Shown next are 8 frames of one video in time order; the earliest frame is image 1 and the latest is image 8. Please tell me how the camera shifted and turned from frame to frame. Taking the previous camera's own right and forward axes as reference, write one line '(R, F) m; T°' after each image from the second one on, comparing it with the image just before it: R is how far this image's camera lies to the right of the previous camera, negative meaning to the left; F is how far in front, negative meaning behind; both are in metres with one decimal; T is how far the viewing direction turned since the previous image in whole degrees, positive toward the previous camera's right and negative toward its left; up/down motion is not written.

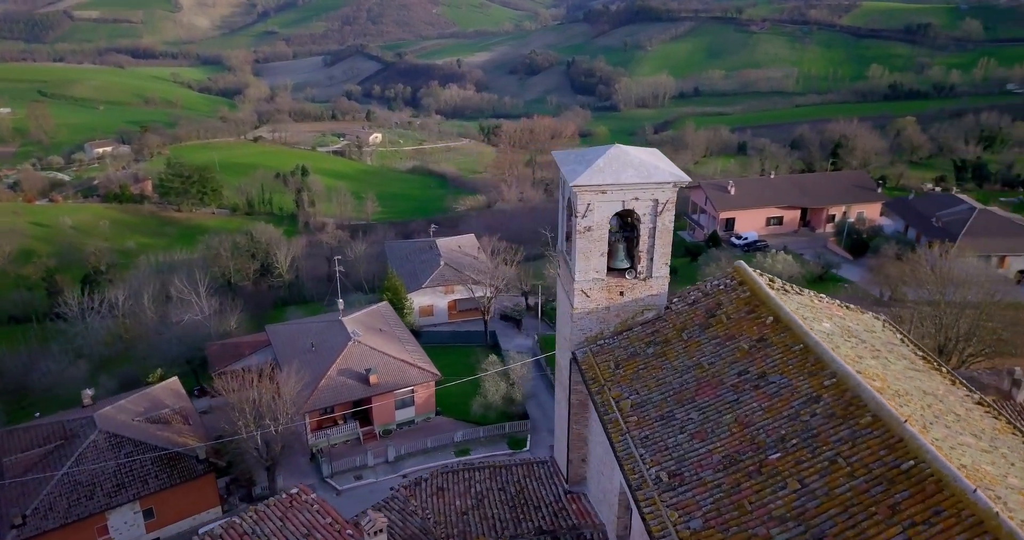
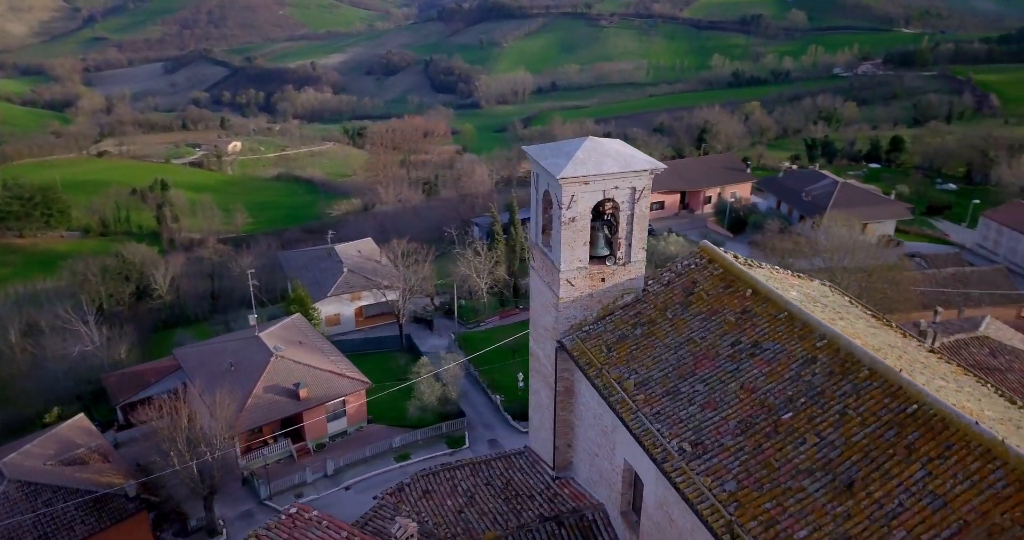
(-2.0, 0.0) m; +10°
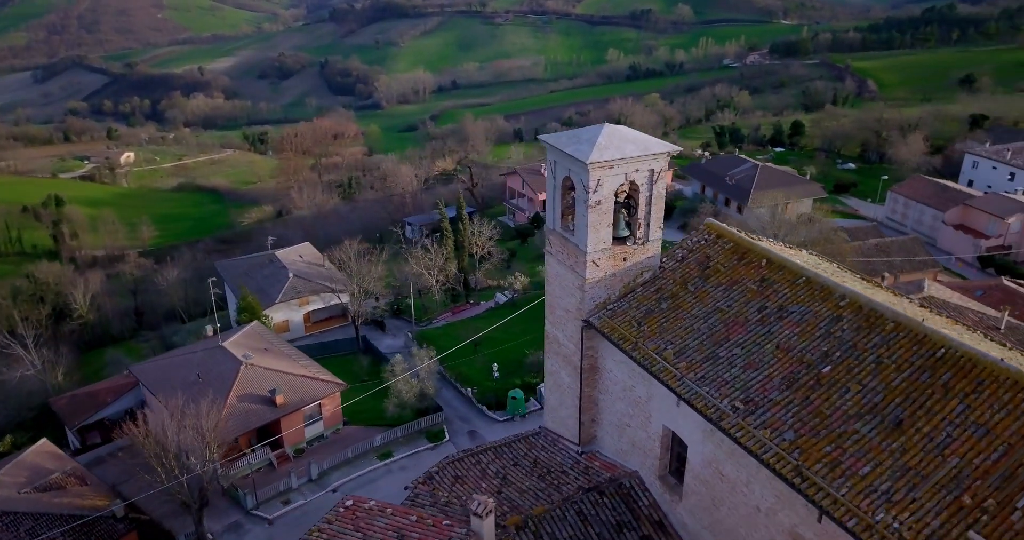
(-2.2, -0.4) m; +7°
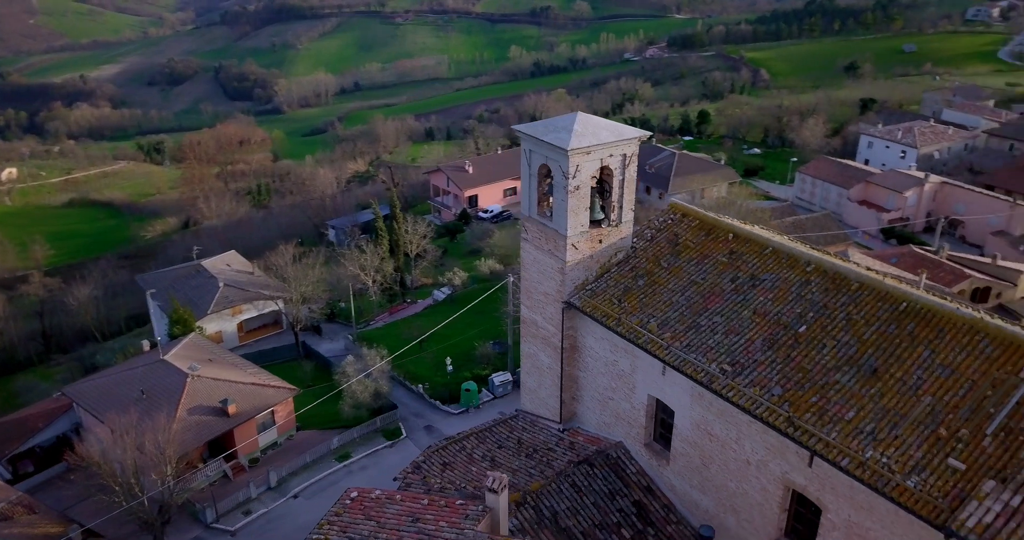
(-1.3, -0.3) m; +7°
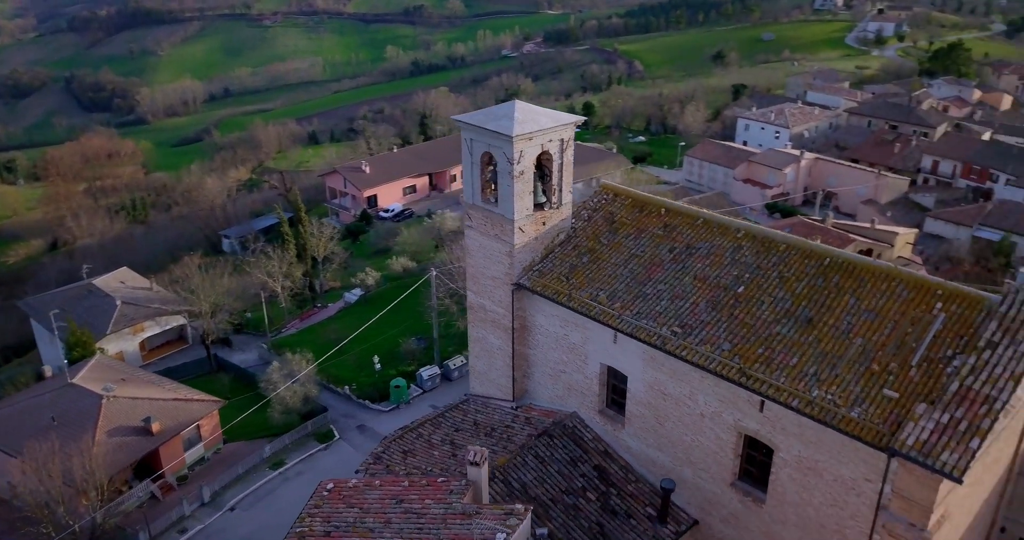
(-1.2, -0.4) m; +8°
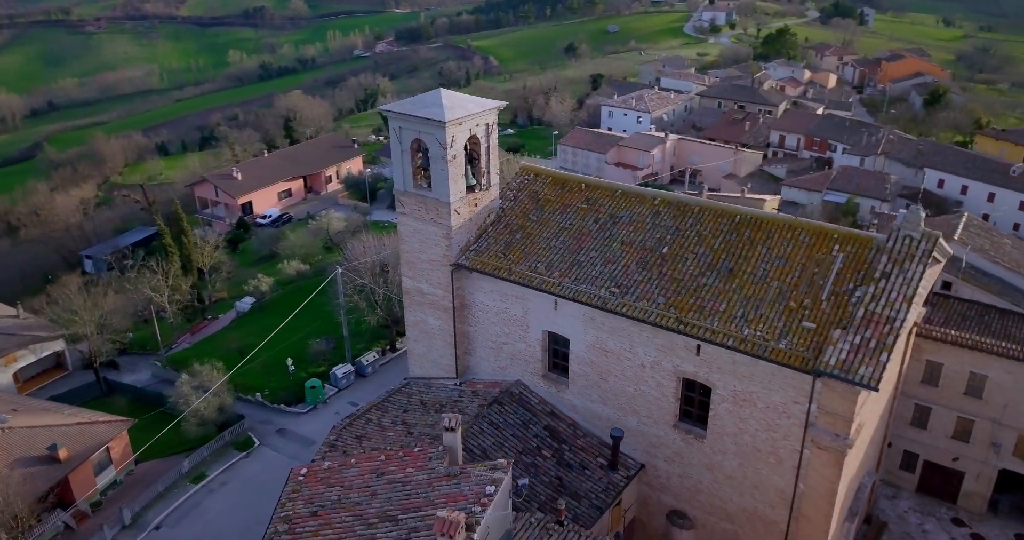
(-1.6, -0.7) m; +10°
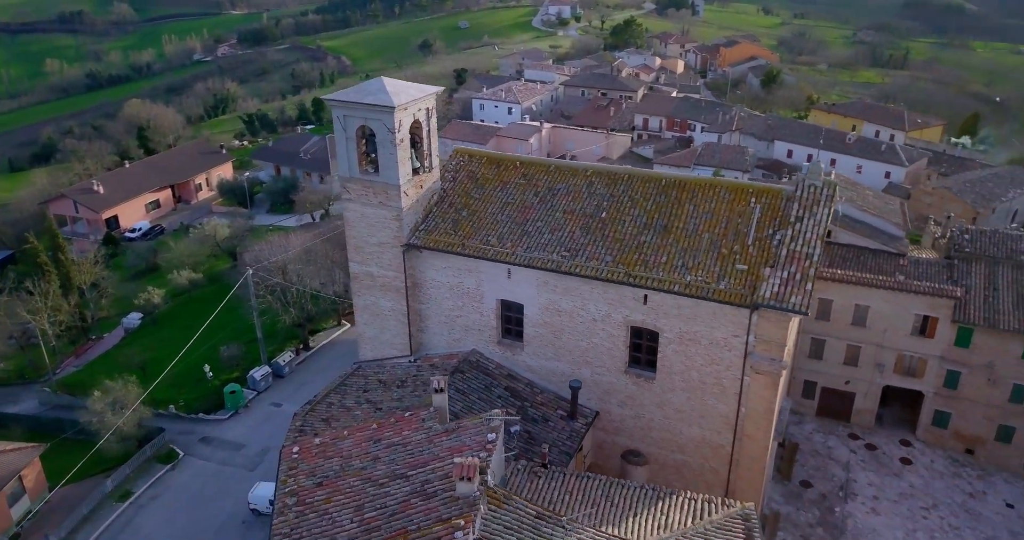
(-2.0, -0.9) m; +10°
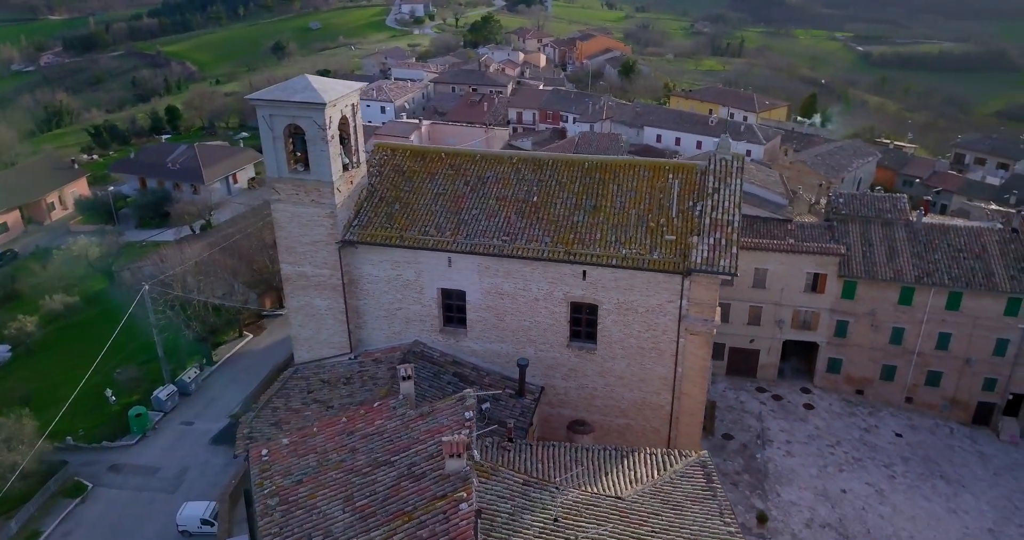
(-1.6, -0.4) m; +10°
